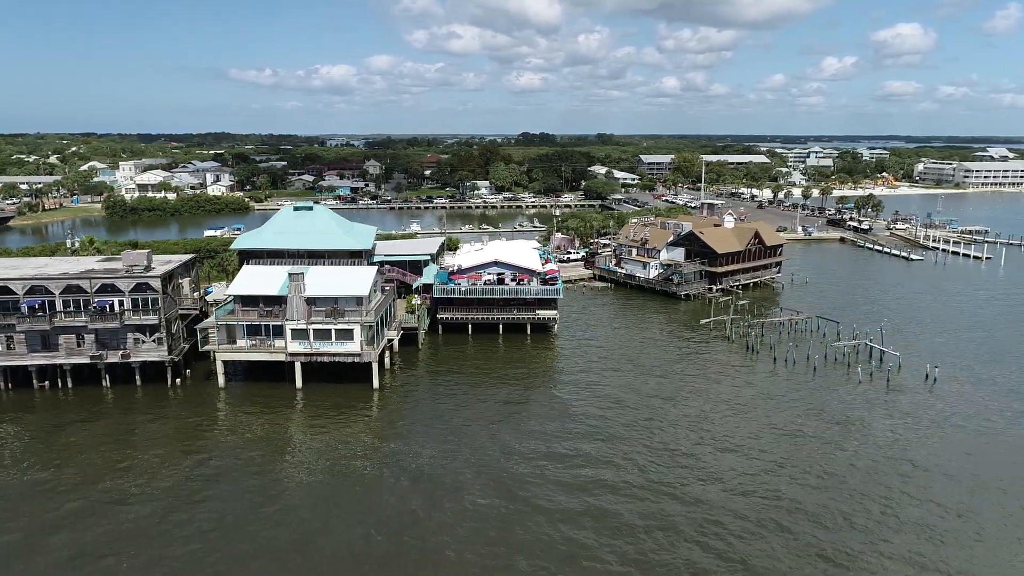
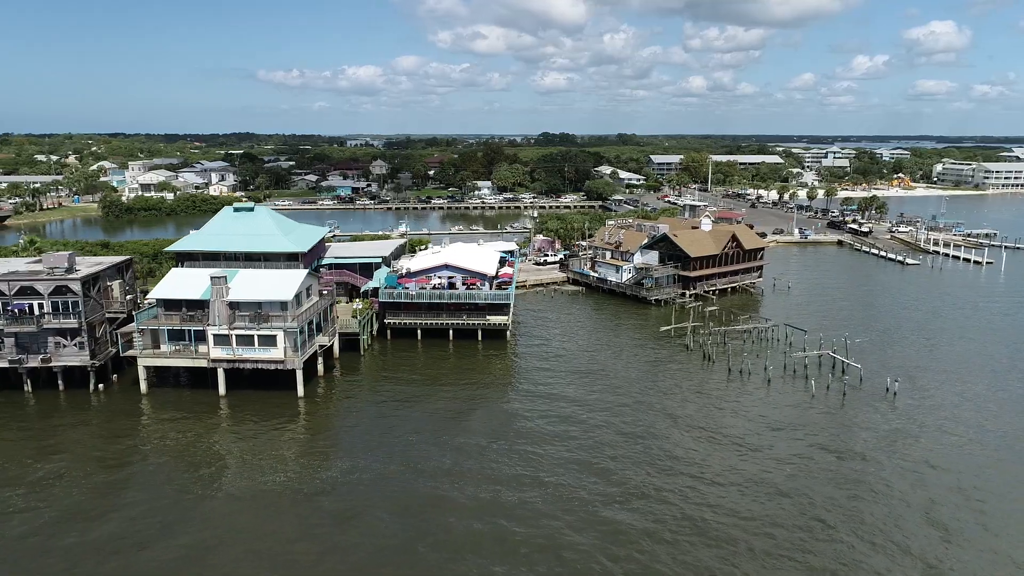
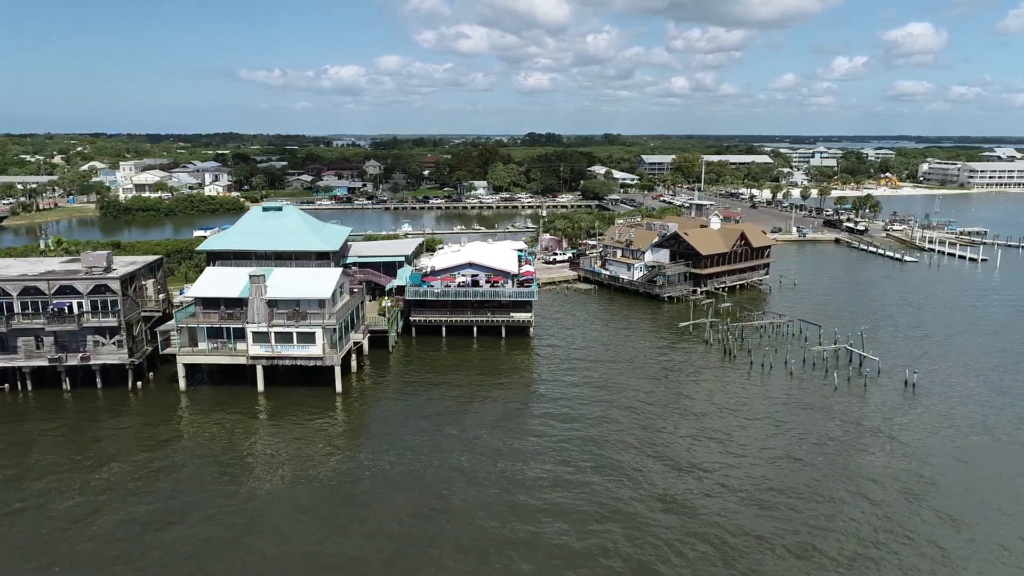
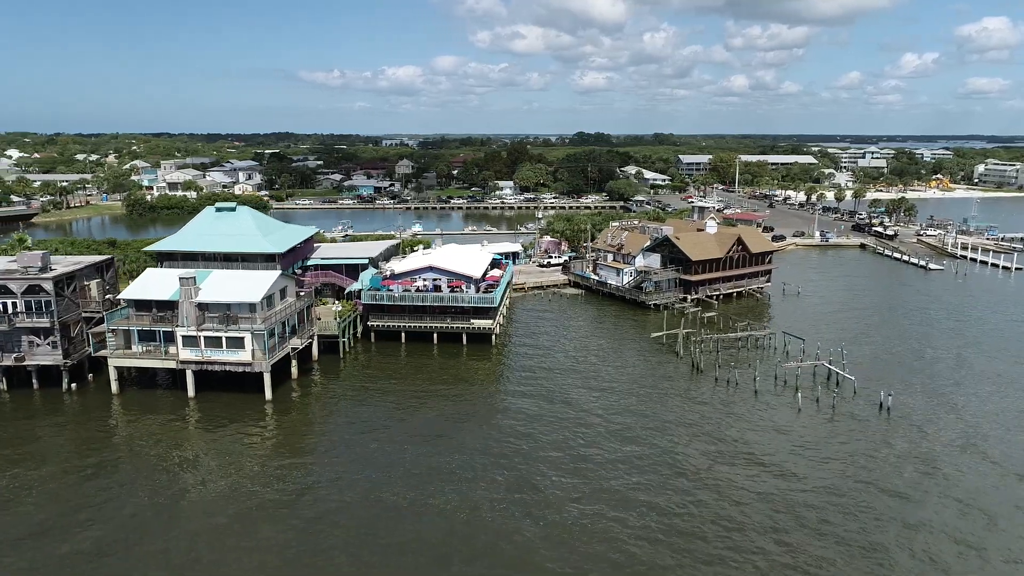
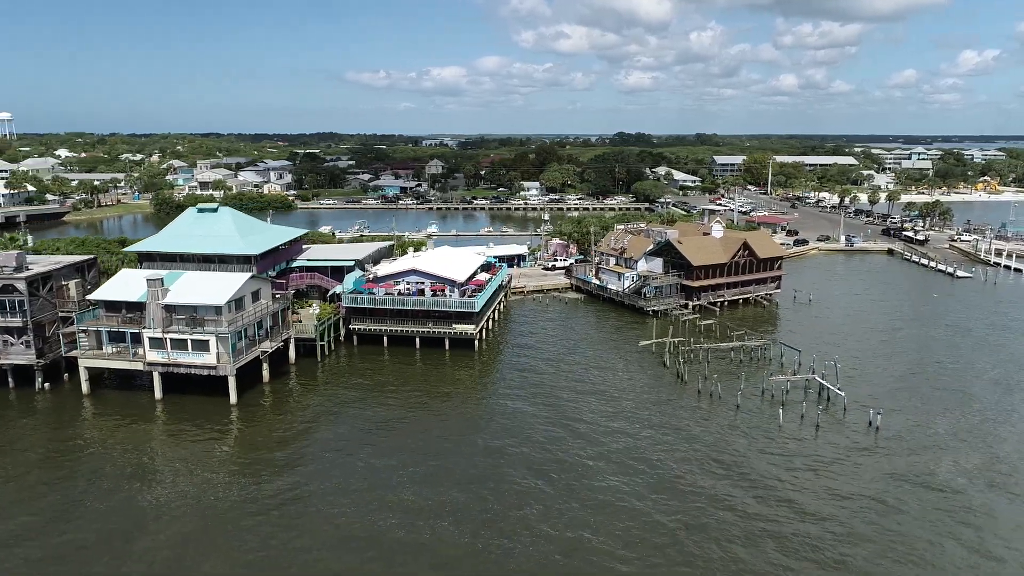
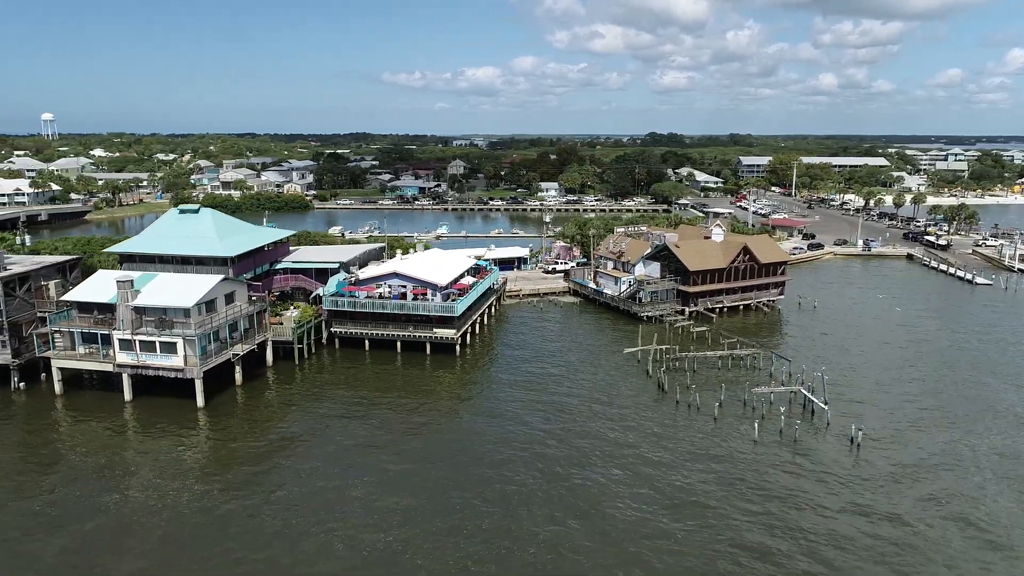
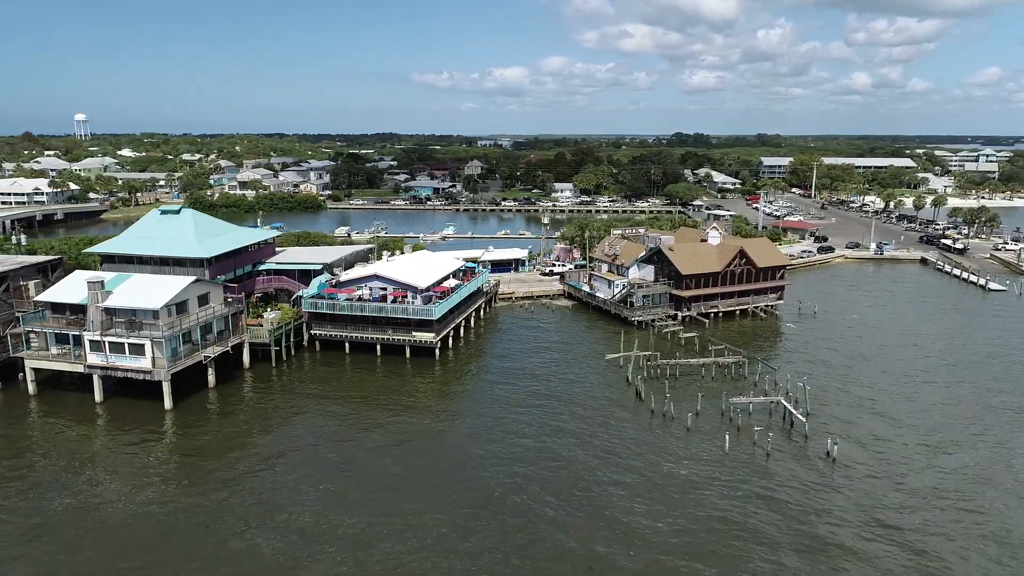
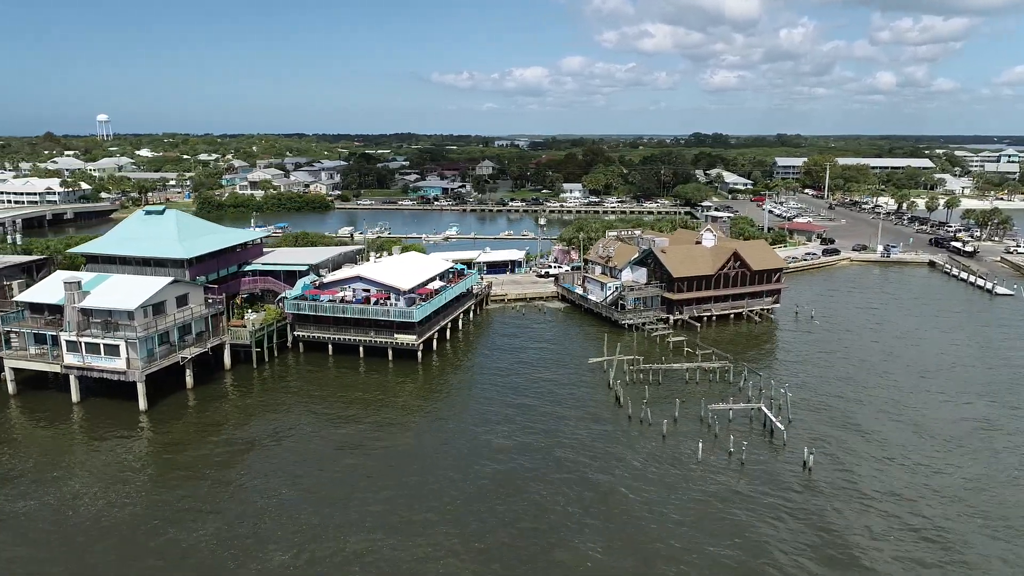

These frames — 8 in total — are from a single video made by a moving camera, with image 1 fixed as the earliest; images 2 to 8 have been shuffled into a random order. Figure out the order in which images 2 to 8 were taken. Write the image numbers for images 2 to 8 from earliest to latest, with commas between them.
3, 2, 4, 5, 6, 7, 8
